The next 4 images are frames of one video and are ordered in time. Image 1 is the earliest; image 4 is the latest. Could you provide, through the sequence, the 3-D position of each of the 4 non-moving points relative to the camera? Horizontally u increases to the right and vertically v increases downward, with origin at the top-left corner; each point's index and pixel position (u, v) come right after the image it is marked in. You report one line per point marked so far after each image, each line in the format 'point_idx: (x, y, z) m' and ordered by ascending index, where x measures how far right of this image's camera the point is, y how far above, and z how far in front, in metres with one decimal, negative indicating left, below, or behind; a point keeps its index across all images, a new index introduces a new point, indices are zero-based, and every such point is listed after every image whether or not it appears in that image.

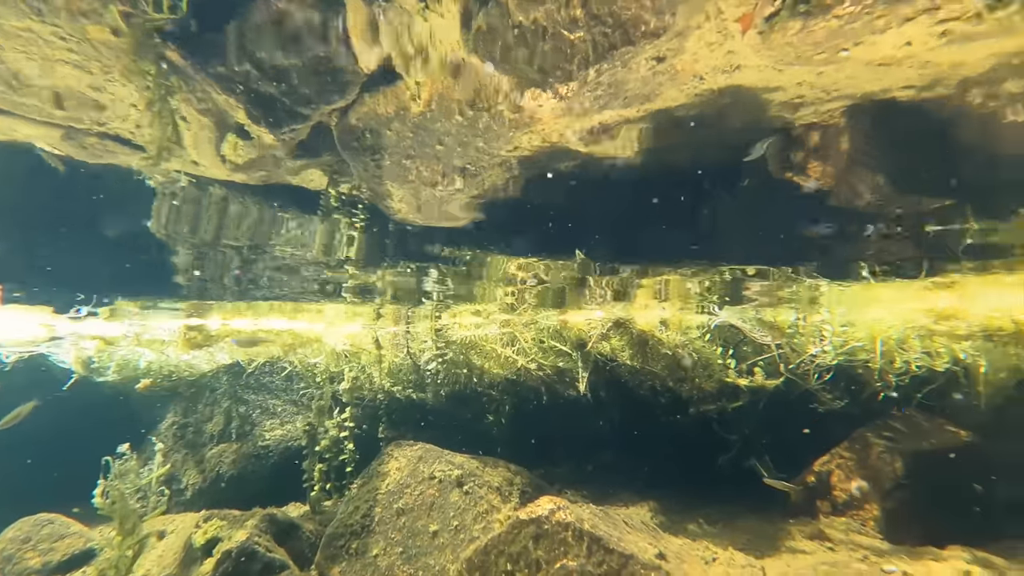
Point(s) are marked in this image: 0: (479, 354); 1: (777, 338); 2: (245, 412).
0: (-0.7, -1.4, +9.0) m
1: (+4.6, -0.8, +7.4) m
2: (-6.1, -2.8, +10.0) m
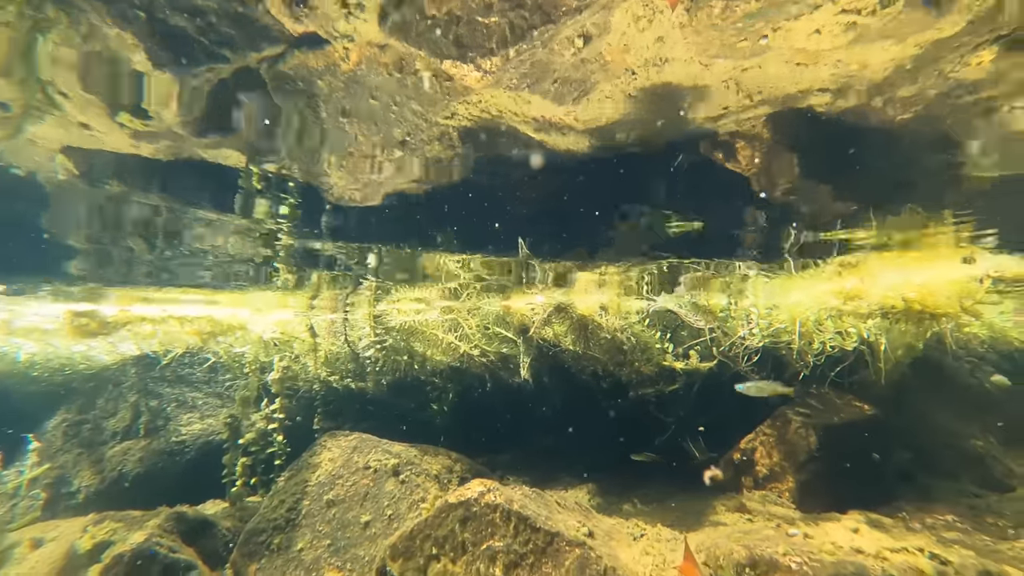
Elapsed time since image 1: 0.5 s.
0: (-1.8, -1.1, +8.8) m
1: (+3.5, -0.6, +7.7) m
2: (-7.4, -2.4, +9.3) m
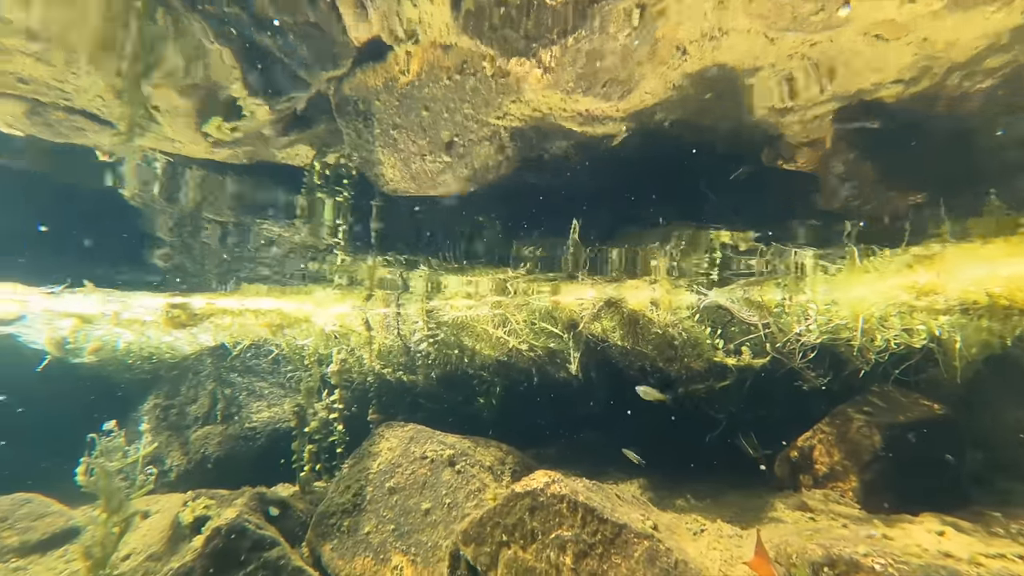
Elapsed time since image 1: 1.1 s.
0: (-0.9, -1.0, +9.0) m
1: (+4.4, -0.5, +7.6) m
2: (-6.4, -2.4, +9.9) m
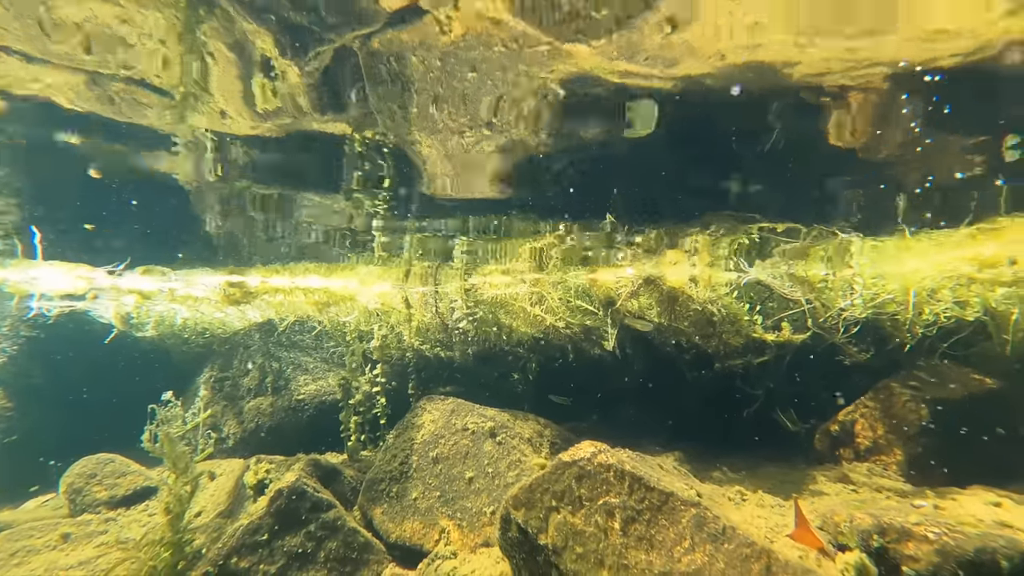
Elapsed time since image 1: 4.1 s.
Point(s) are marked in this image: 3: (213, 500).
0: (-0.1, -0.5, +9.2) m
1: (+5.1, -0.1, +7.5) m
2: (-5.6, -1.9, +10.4) m
3: (-5.0, -3.6, +7.4) m
